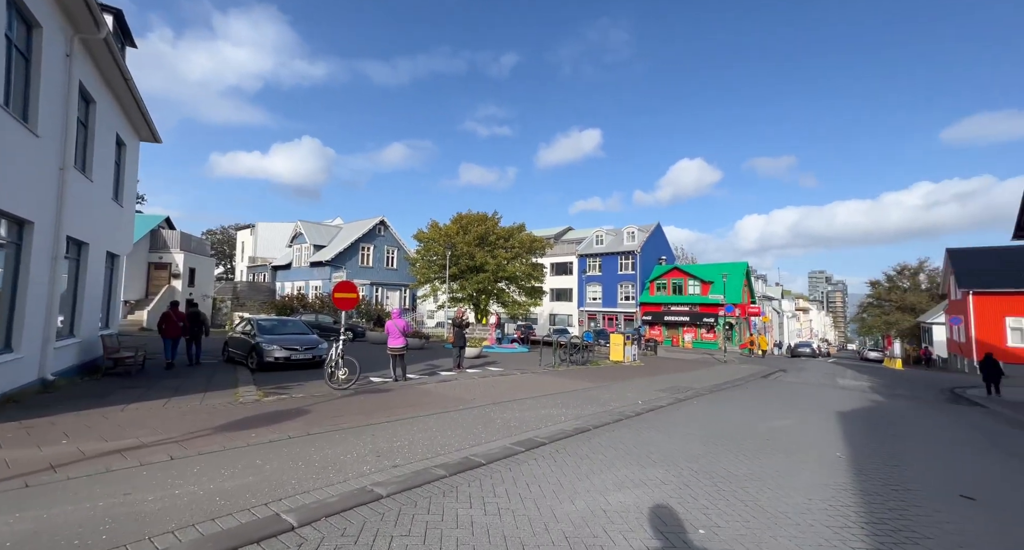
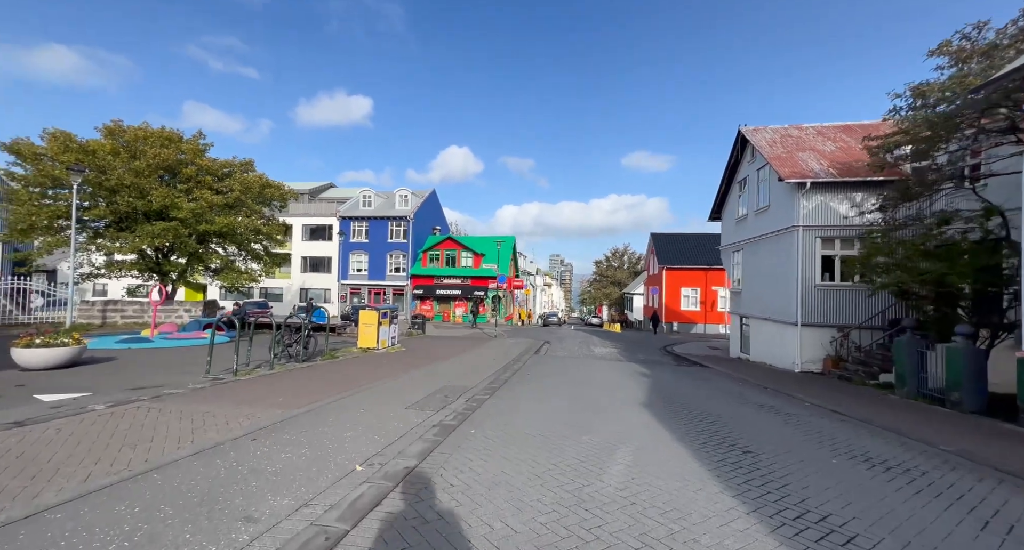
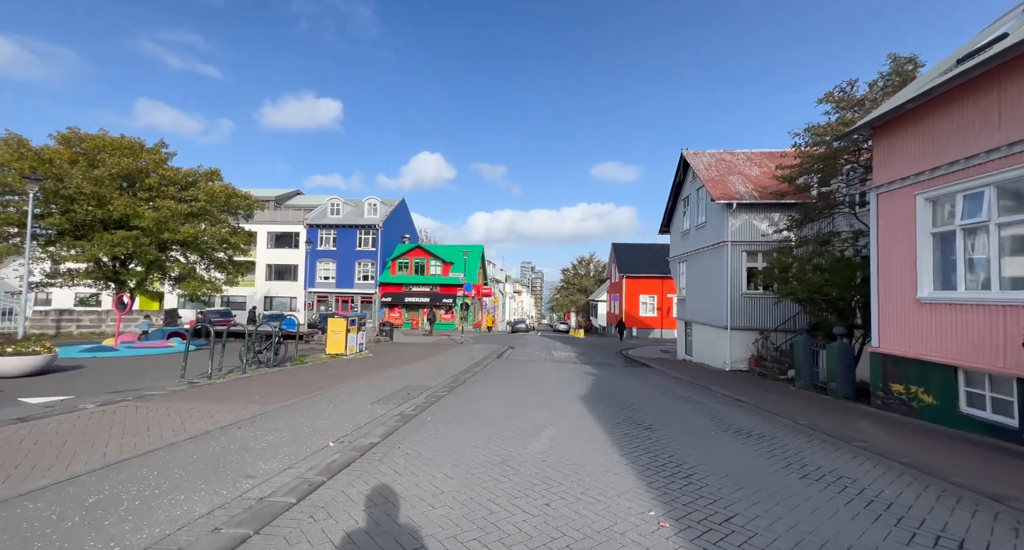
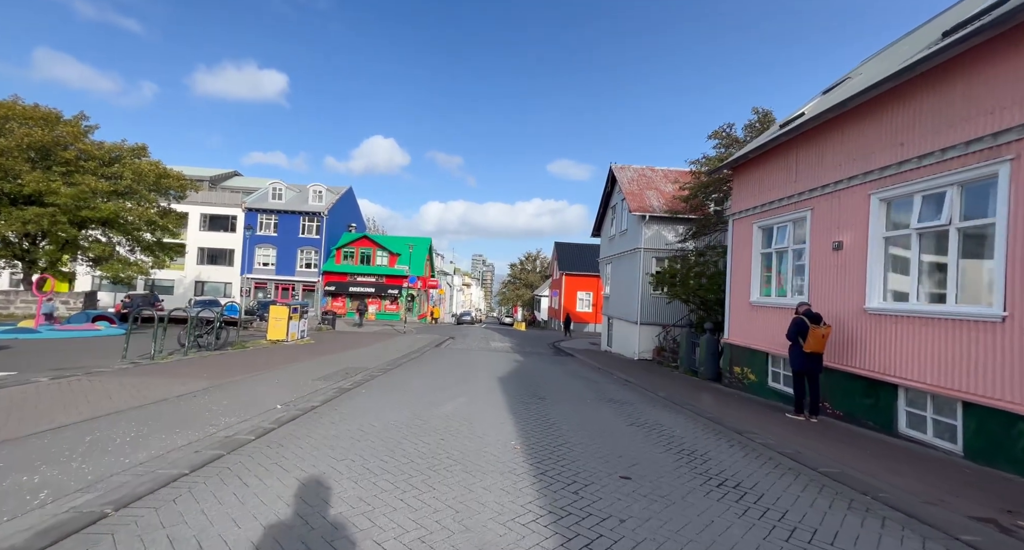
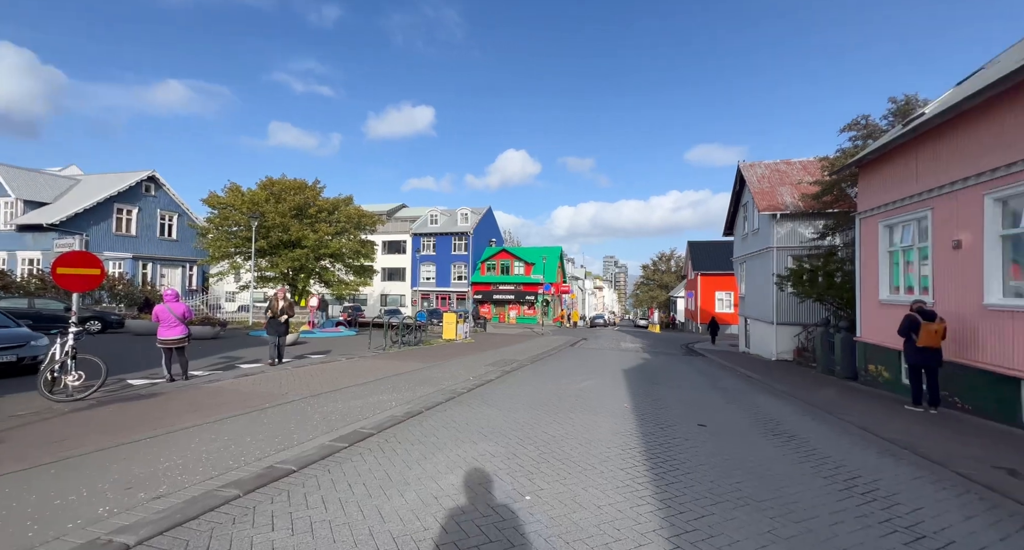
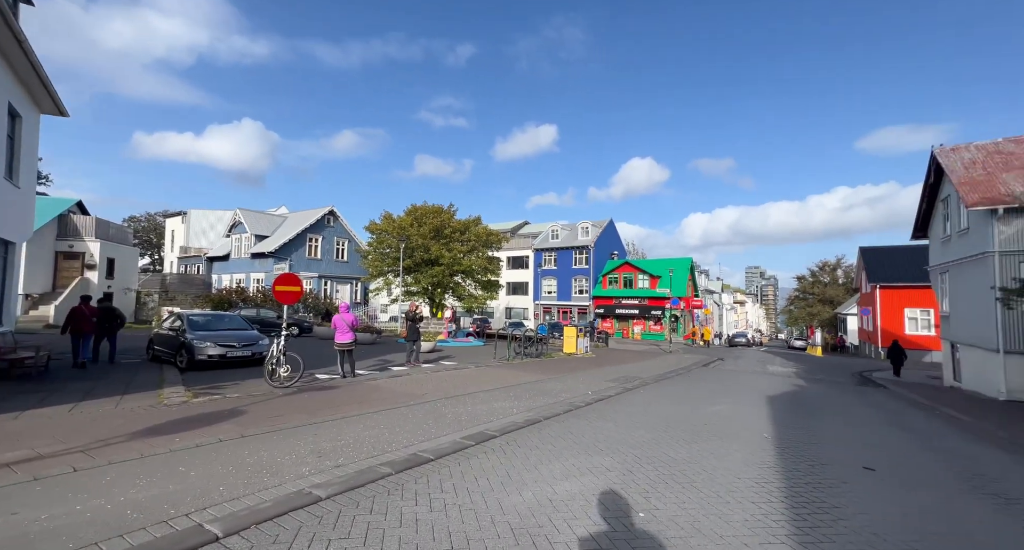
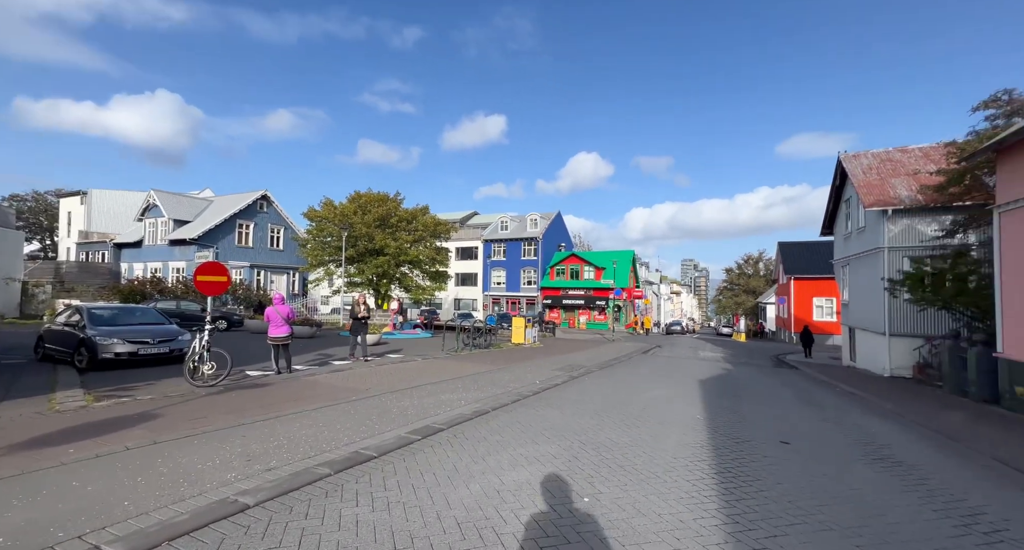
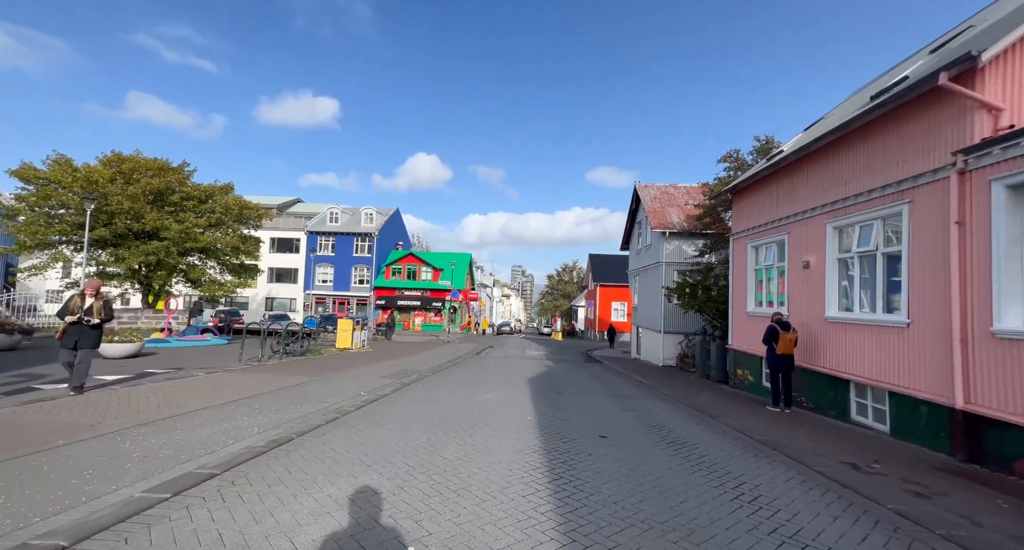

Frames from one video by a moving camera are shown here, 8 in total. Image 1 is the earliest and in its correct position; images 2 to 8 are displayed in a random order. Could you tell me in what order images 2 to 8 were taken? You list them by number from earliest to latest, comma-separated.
6, 7, 5, 8, 4, 3, 2
